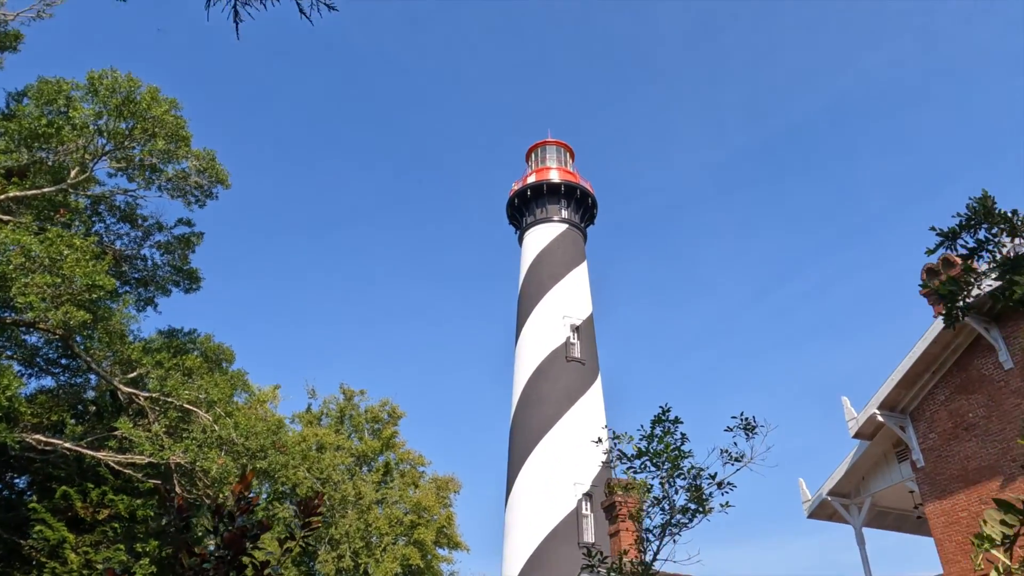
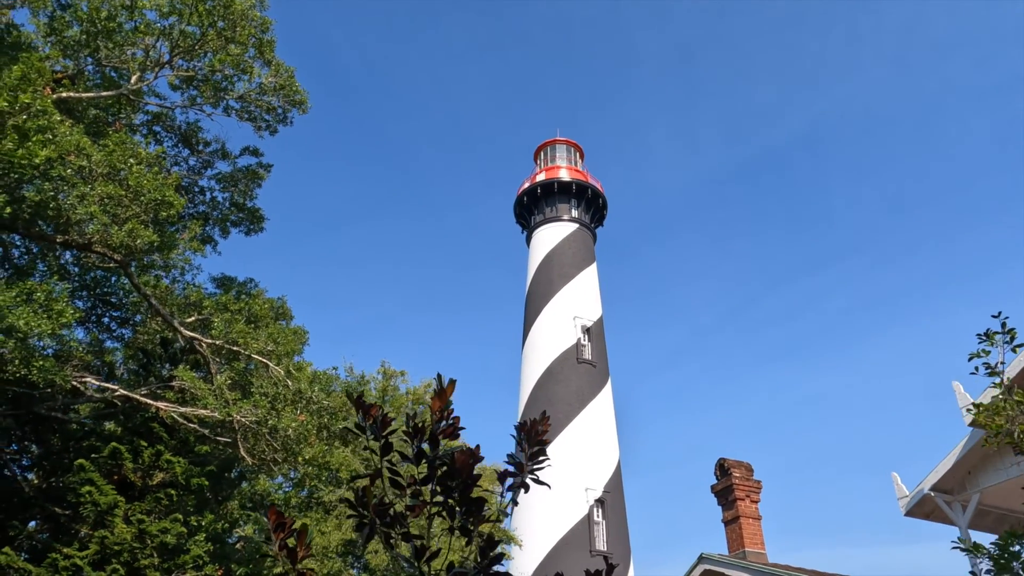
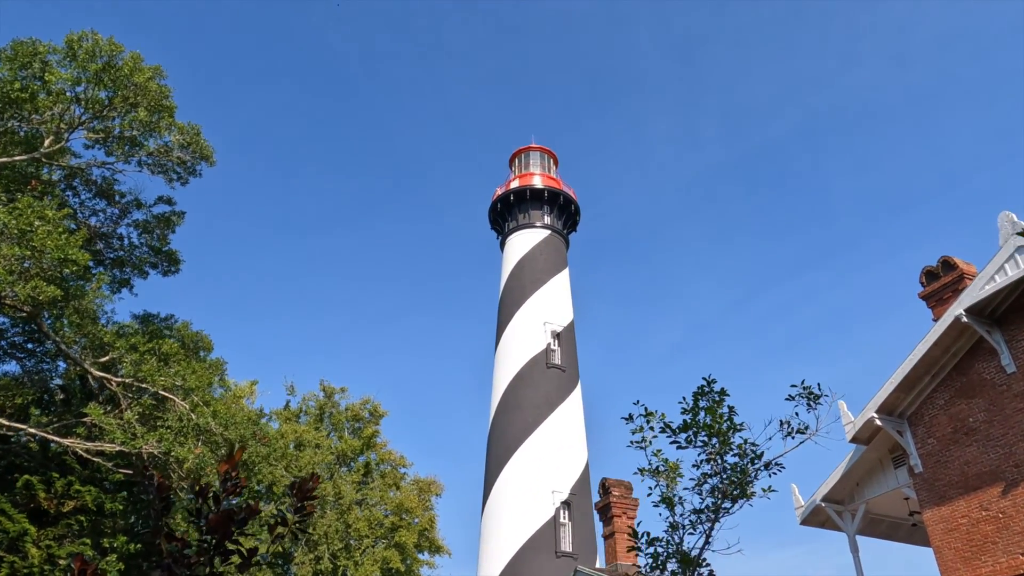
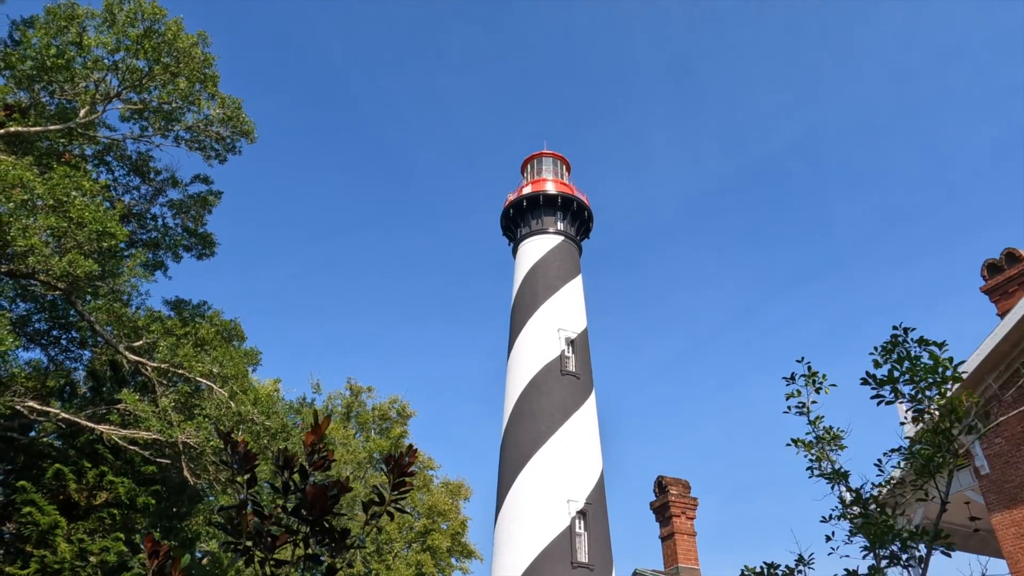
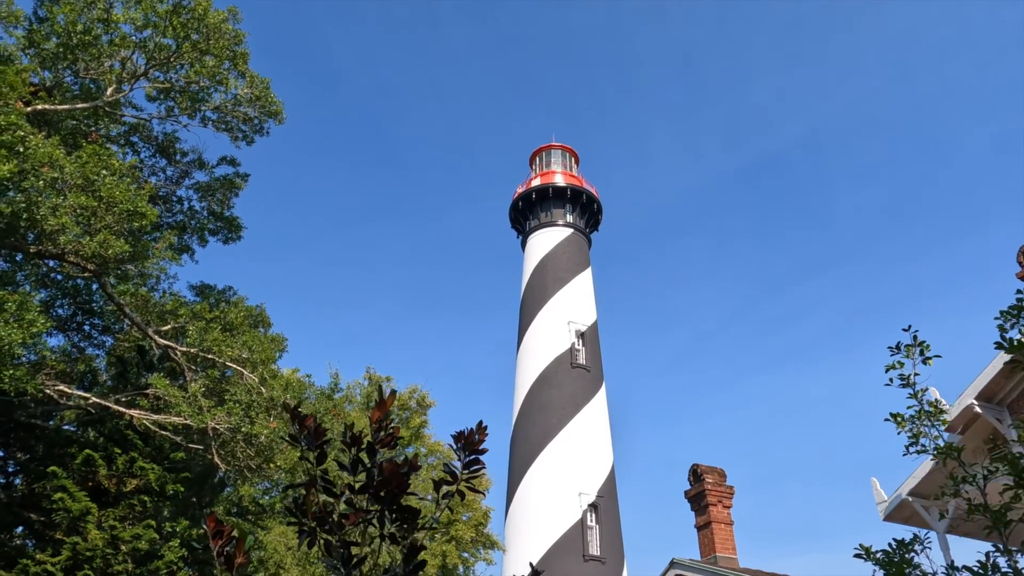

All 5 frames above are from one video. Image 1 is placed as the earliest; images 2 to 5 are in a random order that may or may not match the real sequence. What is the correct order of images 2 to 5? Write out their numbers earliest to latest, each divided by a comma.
3, 4, 5, 2
